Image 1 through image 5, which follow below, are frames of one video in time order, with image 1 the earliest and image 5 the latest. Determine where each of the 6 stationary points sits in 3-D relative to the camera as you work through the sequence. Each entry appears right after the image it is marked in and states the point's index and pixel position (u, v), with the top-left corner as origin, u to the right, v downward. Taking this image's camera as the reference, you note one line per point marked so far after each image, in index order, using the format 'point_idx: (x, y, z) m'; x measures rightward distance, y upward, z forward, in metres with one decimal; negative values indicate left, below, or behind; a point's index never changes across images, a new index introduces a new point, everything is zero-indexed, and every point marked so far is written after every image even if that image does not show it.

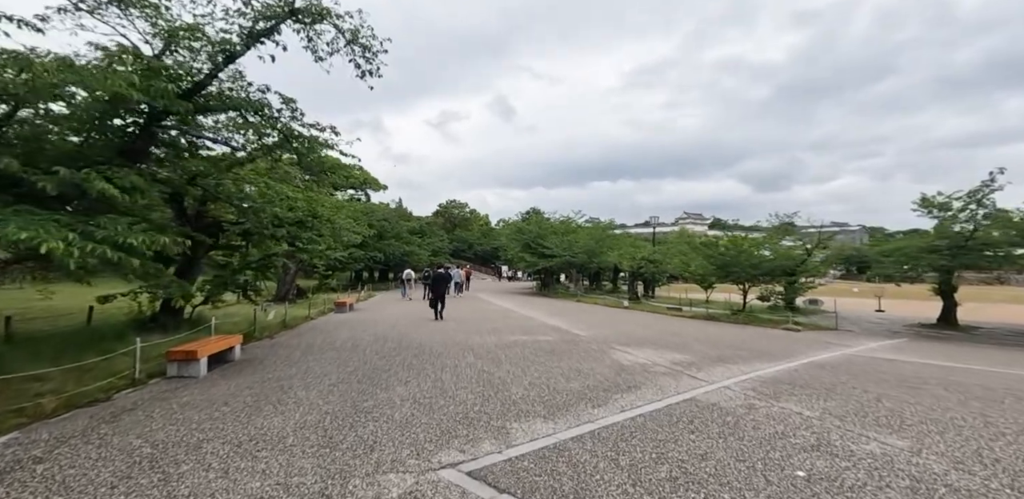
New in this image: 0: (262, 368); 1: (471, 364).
0: (-3.8, -1.8, +7.0) m
1: (-0.6, -1.8, +7.2) m
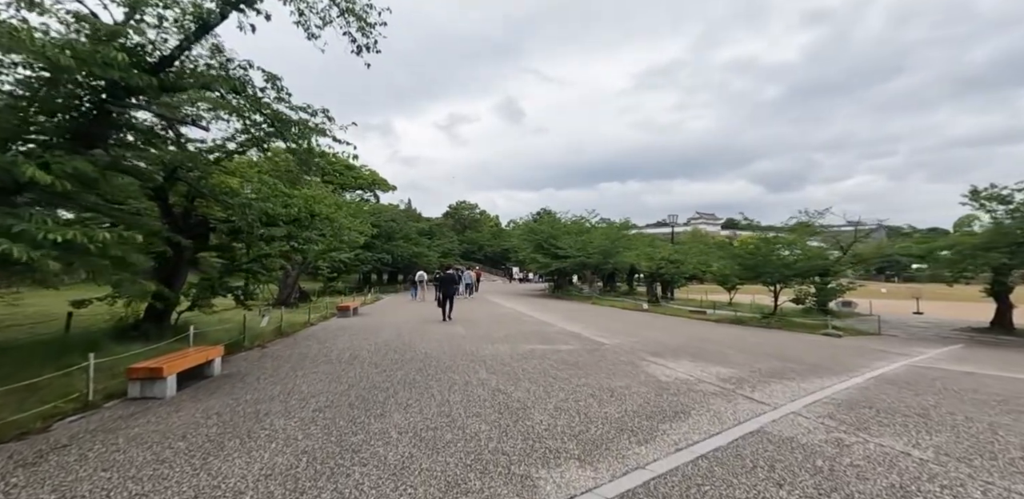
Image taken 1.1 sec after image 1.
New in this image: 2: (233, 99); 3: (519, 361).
0: (-3.5, -1.8, +6.0) m
1: (-0.4, -1.8, +6.2) m
2: (-4.2, +2.3, +6.9) m
3: (+0.1, -1.9, +7.7) m
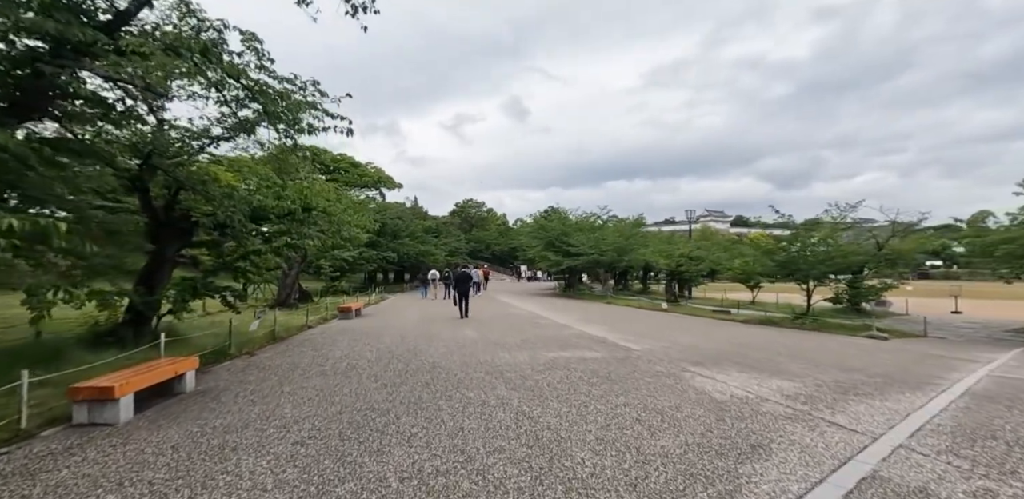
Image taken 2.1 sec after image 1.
0: (-3.2, -1.7, +5.0) m
1: (-0.1, -1.7, +5.1) m
2: (-3.9, +2.3, +5.9) m
3: (+0.4, -1.8, +6.6) m
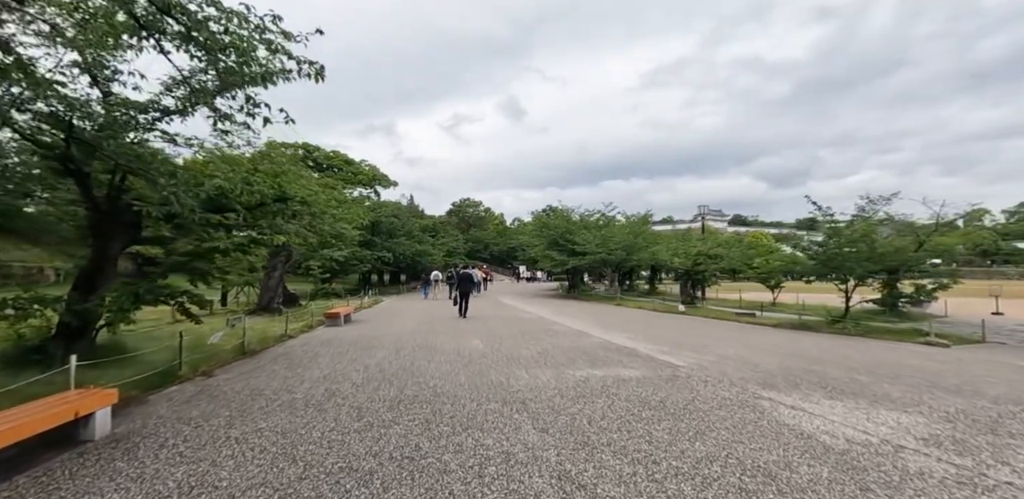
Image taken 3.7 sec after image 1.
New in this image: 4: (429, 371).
0: (-2.9, -1.7, +3.4) m
1: (+0.2, -1.6, +3.6) m
2: (-3.7, +2.4, +4.4) m
3: (+0.7, -1.7, +5.1) m
4: (-1.2, -1.7, +6.6) m
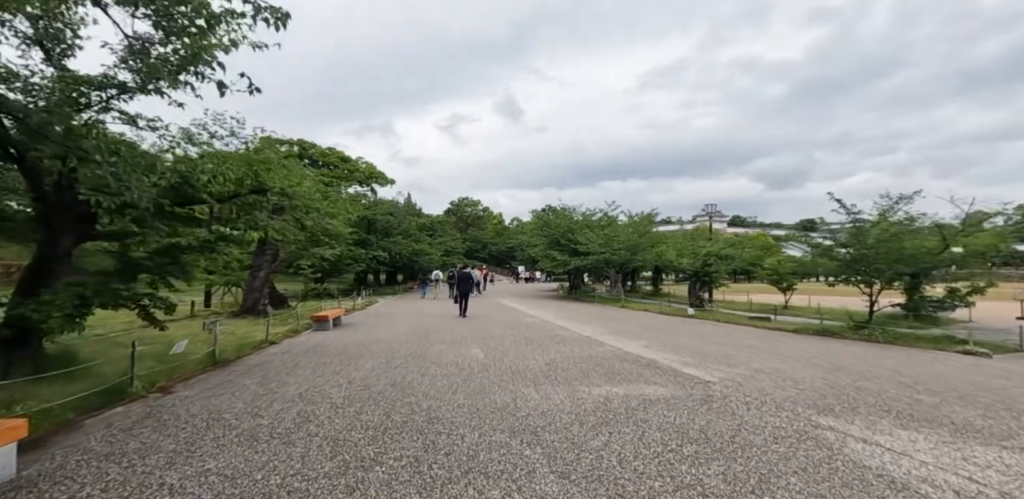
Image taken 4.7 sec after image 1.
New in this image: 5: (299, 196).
0: (-2.8, -1.6, +2.5) m
1: (+0.3, -1.6, +2.7) m
2: (-3.6, +2.4, +3.5) m
3: (+0.8, -1.7, +4.2) m
4: (-1.1, -1.7, +5.7) m
5: (-4.8, +1.2, +10.6) m
